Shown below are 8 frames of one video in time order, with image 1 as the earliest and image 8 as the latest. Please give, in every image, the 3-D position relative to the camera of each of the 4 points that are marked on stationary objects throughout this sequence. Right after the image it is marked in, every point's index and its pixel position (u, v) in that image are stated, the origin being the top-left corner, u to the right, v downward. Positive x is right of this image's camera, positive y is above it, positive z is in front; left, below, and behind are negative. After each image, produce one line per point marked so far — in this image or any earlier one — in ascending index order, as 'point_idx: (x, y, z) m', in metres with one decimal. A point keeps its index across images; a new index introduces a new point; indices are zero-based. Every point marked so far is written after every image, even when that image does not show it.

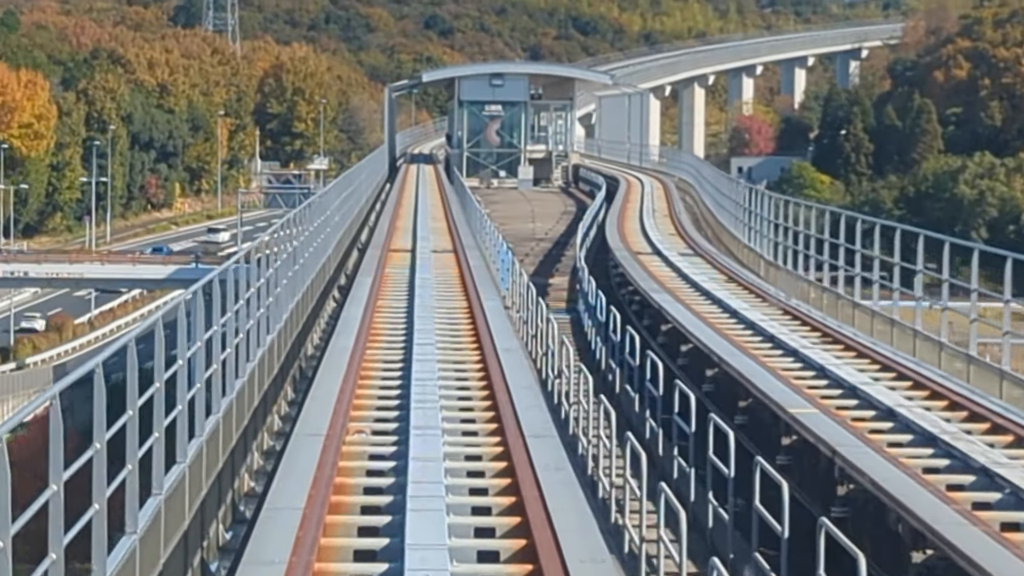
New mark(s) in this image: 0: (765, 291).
0: (+3.0, 0.0, +19.1) m
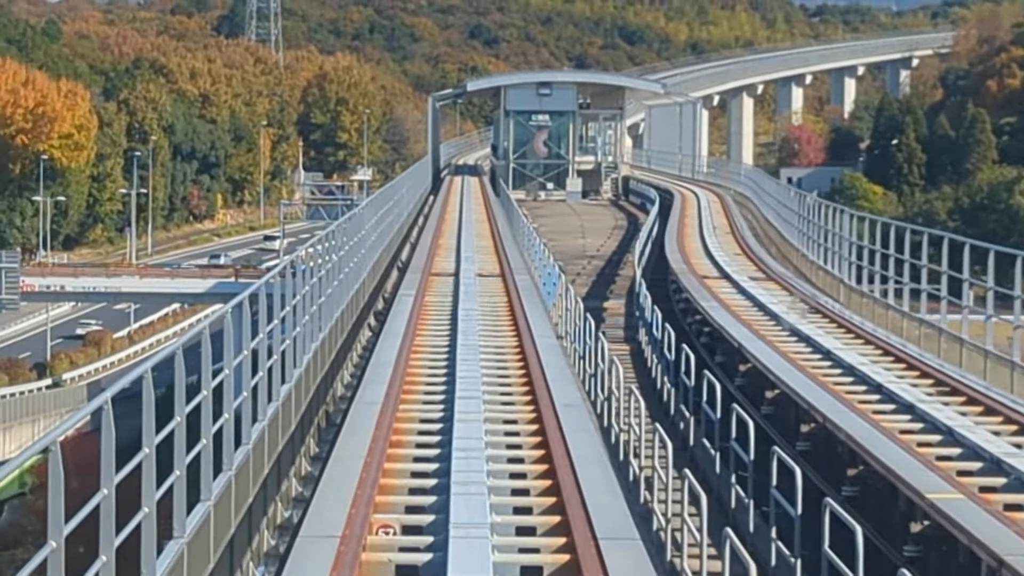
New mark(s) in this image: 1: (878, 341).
0: (+3.5, -0.2, +18.1) m
1: (+3.6, -0.5, +16.1) m
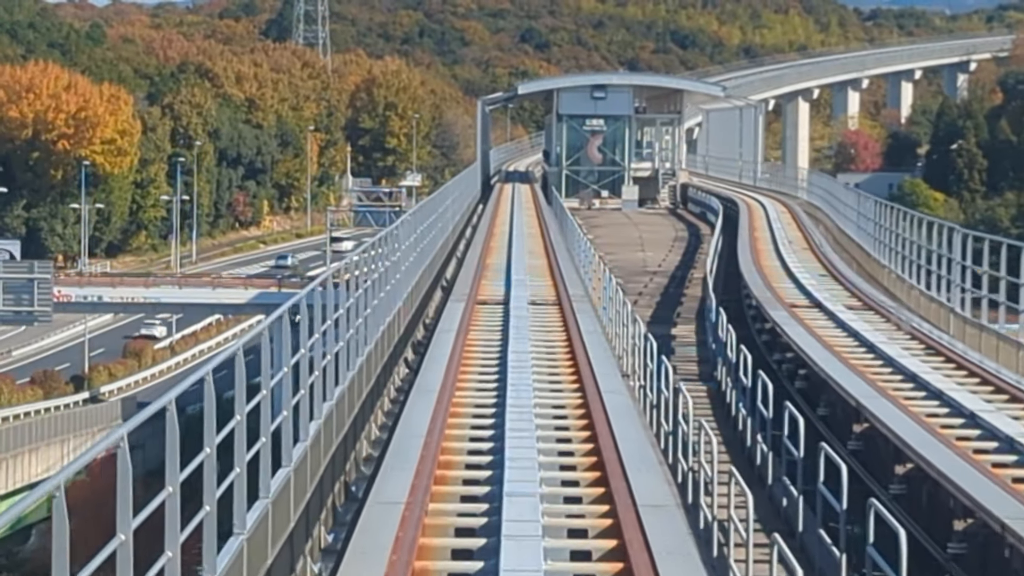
0: (+4.1, -0.4, +16.9) m
1: (+4.1, -0.7, +14.8) m
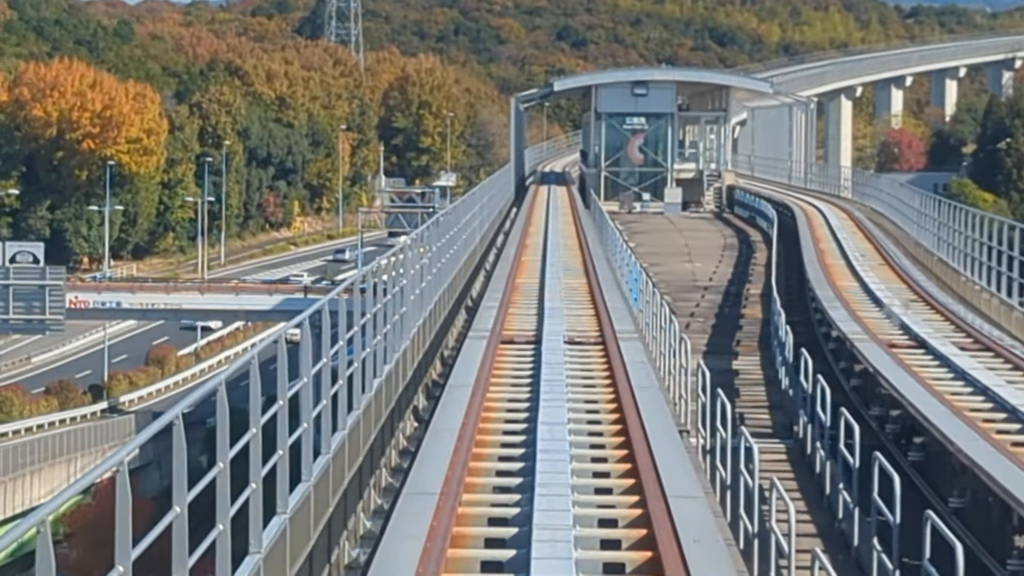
0: (+4.4, -0.5, +15.5) m
1: (+4.4, -0.8, +13.4) m
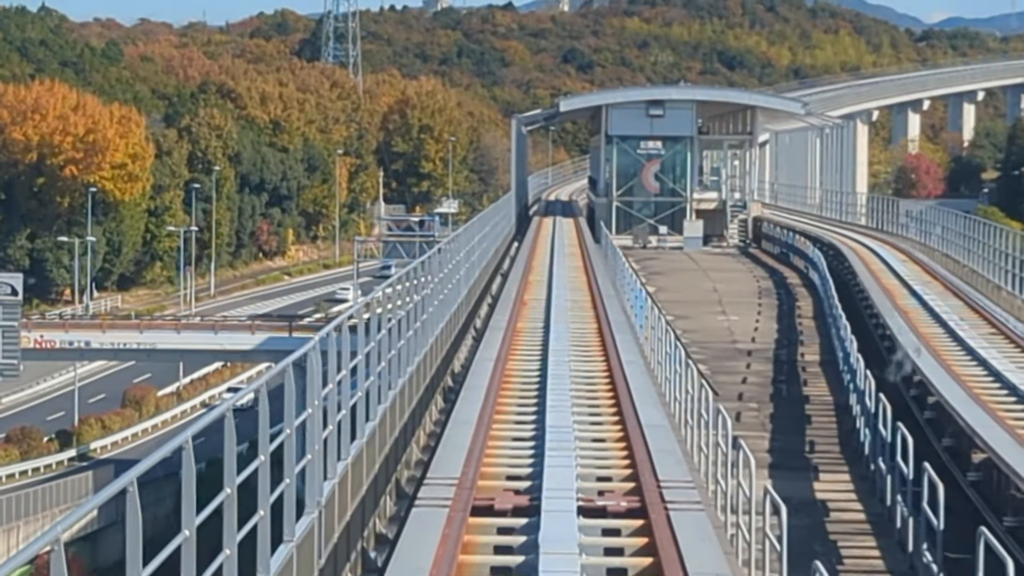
0: (+4.4, -1.0, +13.2) m
1: (+4.4, -1.2, +11.1) m
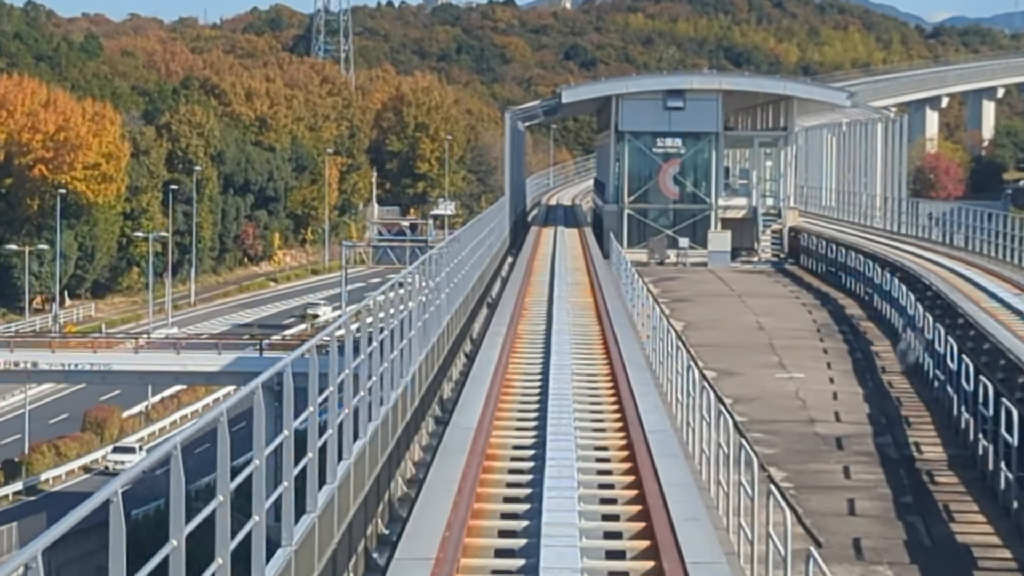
0: (+4.3, -1.2, +10.3) m
1: (+4.3, -1.5, +8.2) m
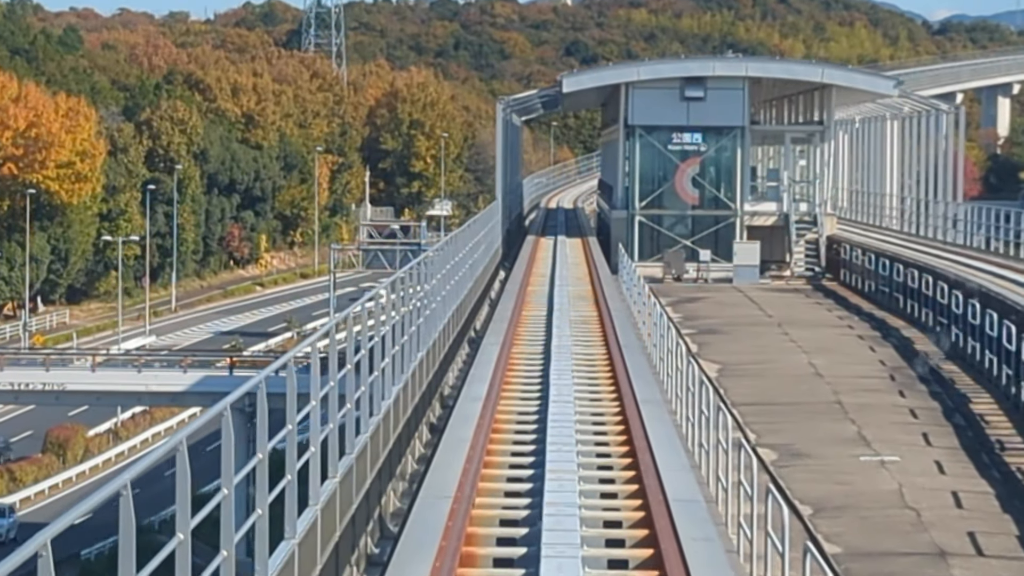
0: (+4.3, -1.4, +8.1) m
1: (+4.3, -1.6, +6.0) m
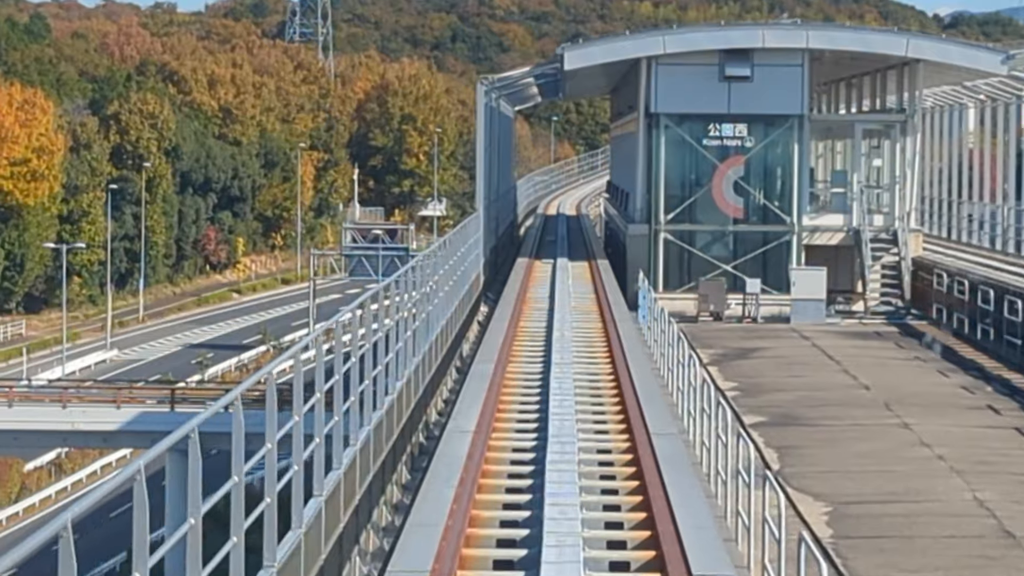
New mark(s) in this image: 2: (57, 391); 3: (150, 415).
0: (+4.2, -1.6, +4.7) m
1: (+4.2, -1.9, +2.6) m
2: (-5.4, -1.2, +19.4) m
3: (-4.2, -1.5, +18.7) m
